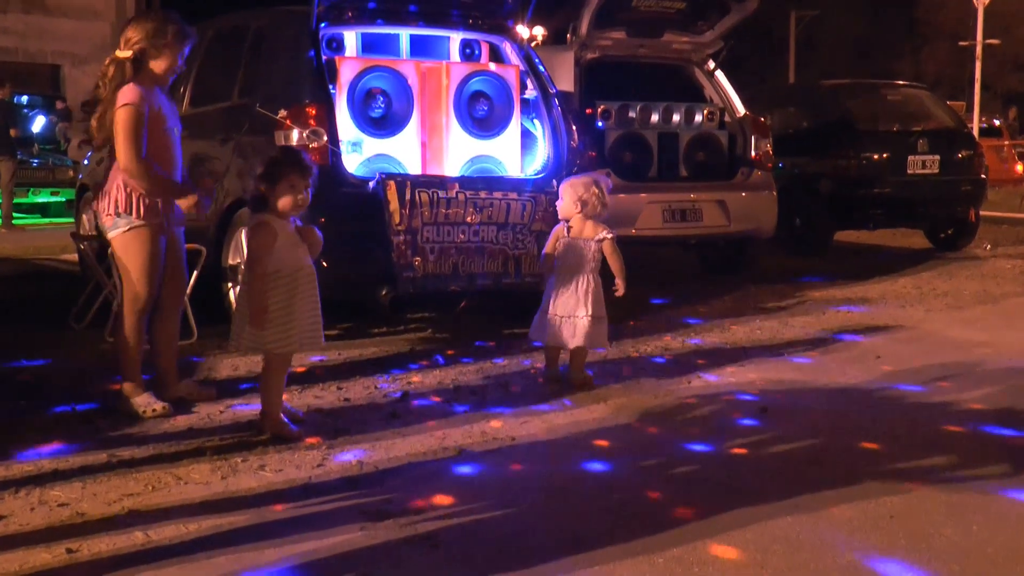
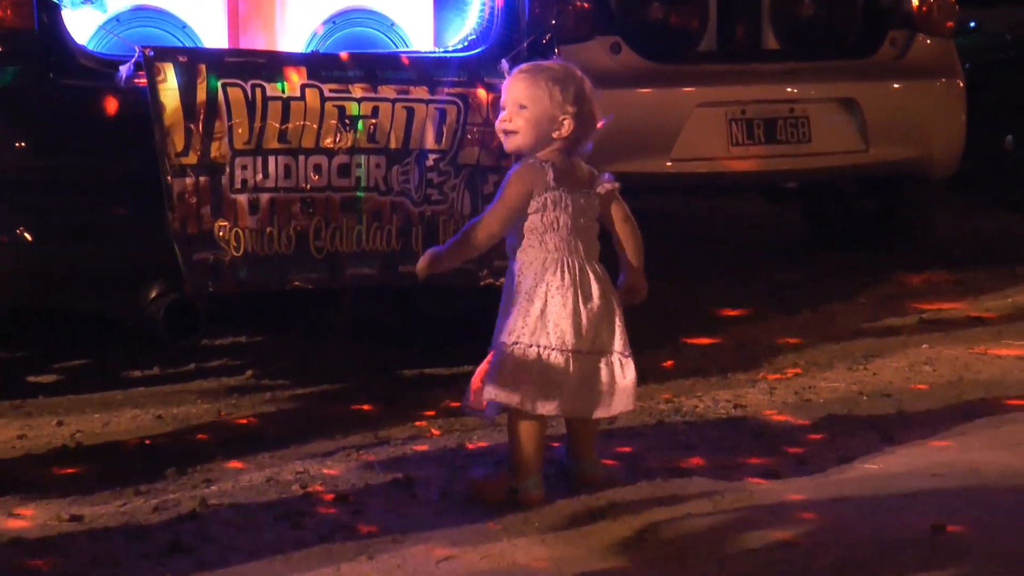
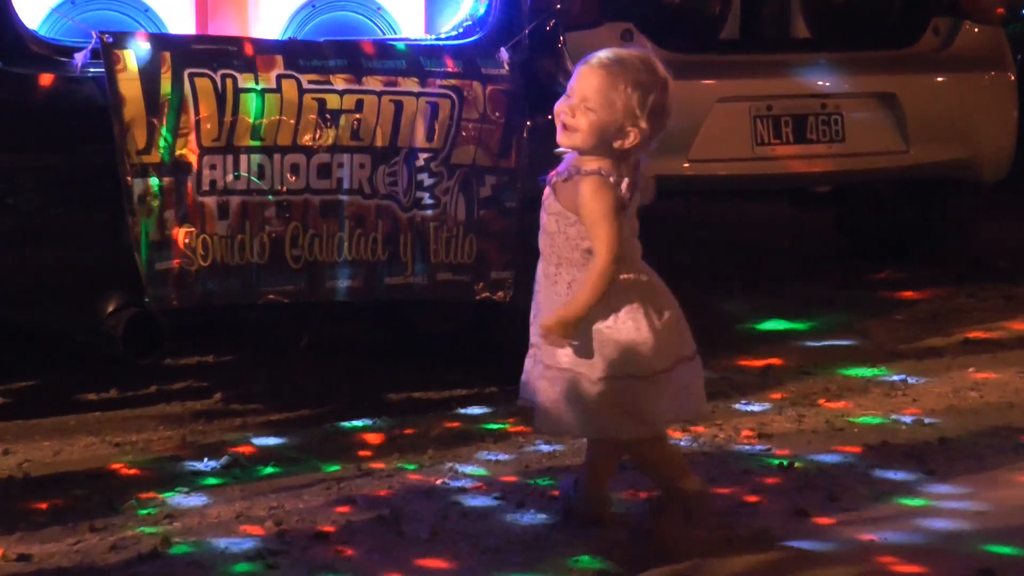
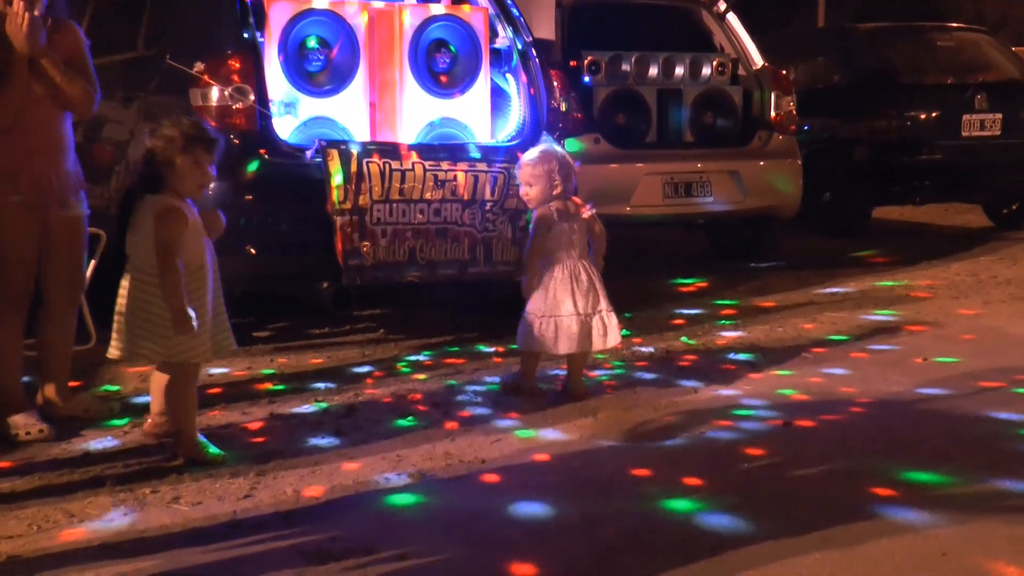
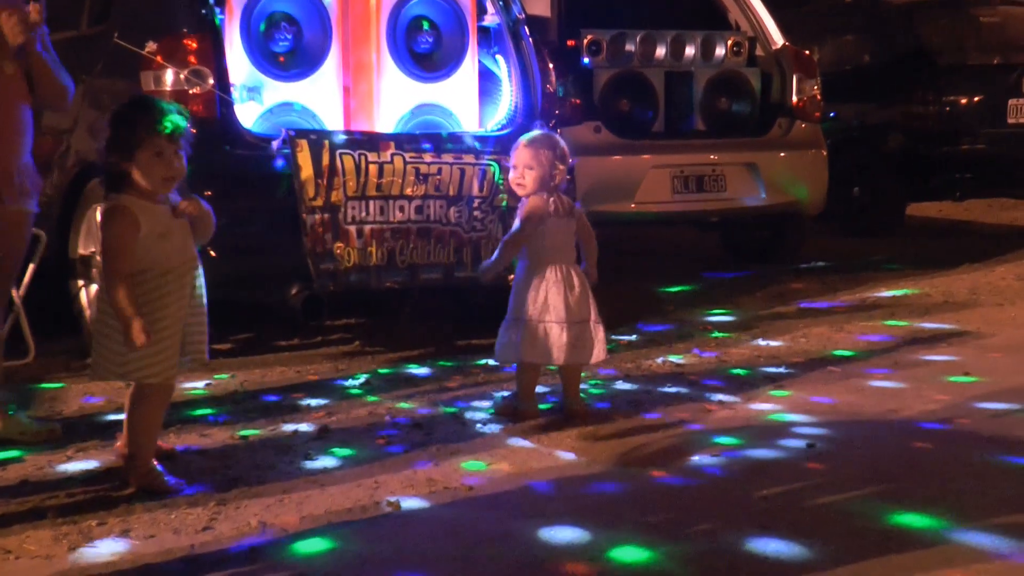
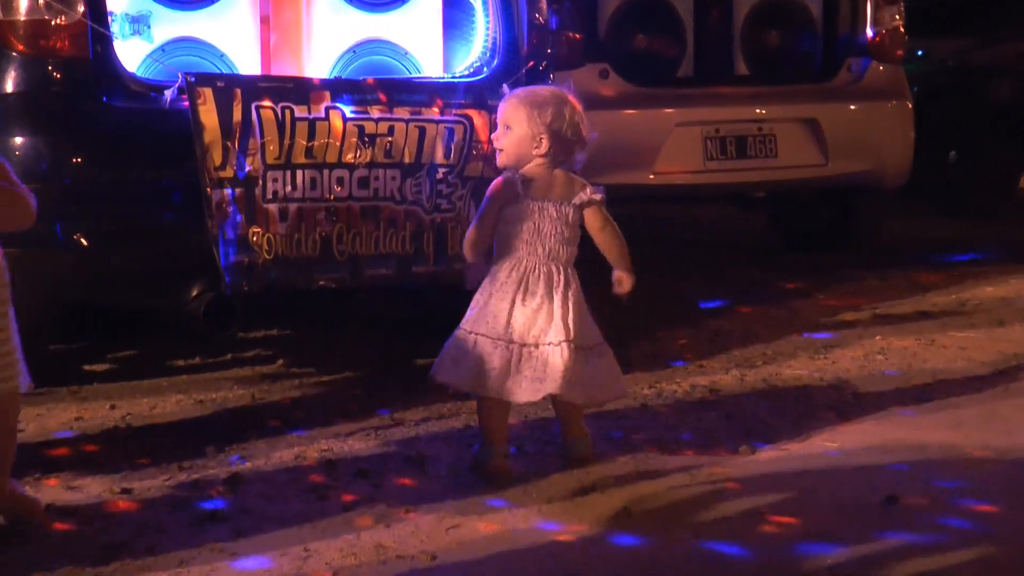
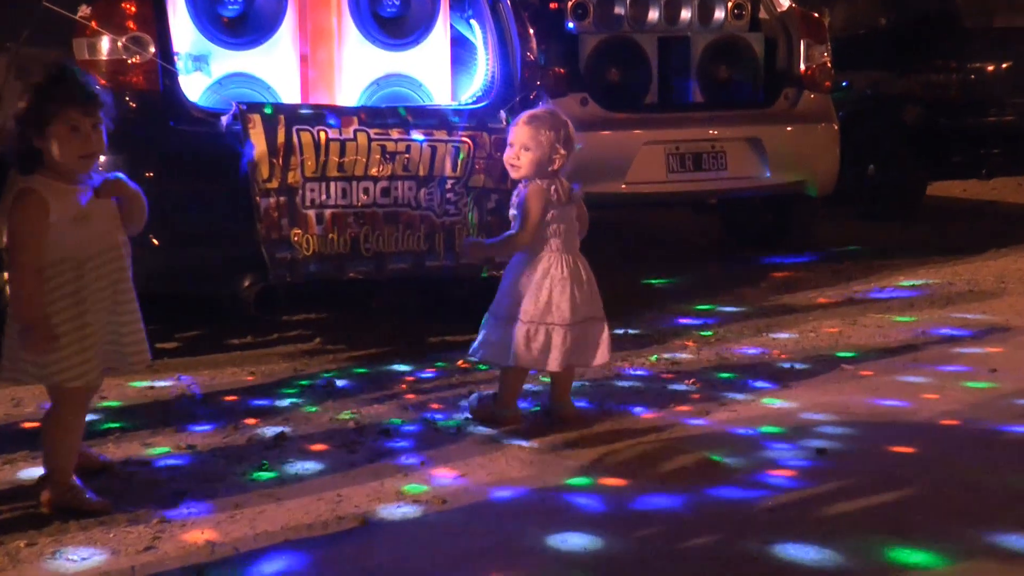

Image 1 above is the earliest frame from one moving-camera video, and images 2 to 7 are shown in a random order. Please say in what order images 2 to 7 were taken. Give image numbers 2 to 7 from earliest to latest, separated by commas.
4, 5, 7, 6, 2, 3
